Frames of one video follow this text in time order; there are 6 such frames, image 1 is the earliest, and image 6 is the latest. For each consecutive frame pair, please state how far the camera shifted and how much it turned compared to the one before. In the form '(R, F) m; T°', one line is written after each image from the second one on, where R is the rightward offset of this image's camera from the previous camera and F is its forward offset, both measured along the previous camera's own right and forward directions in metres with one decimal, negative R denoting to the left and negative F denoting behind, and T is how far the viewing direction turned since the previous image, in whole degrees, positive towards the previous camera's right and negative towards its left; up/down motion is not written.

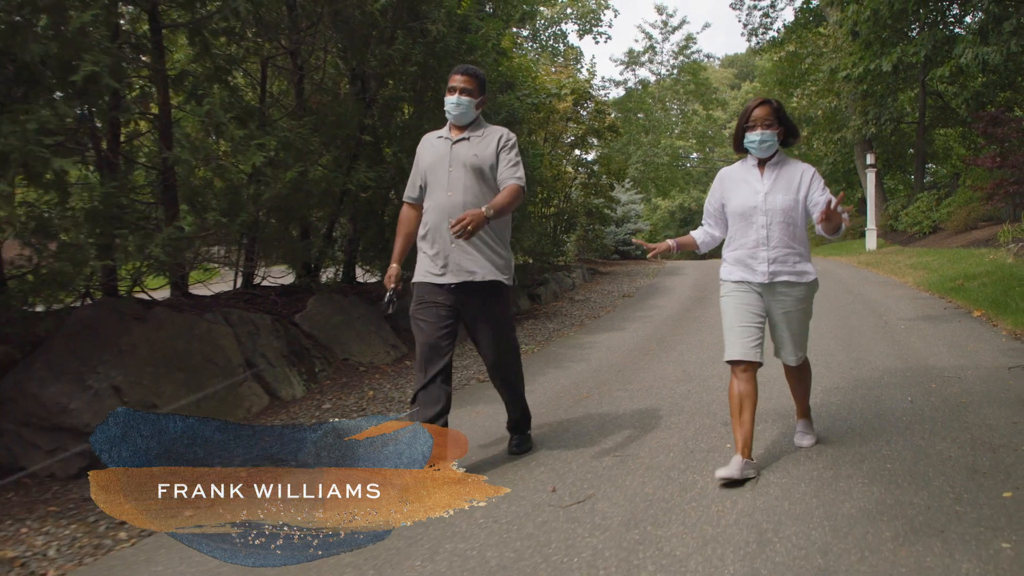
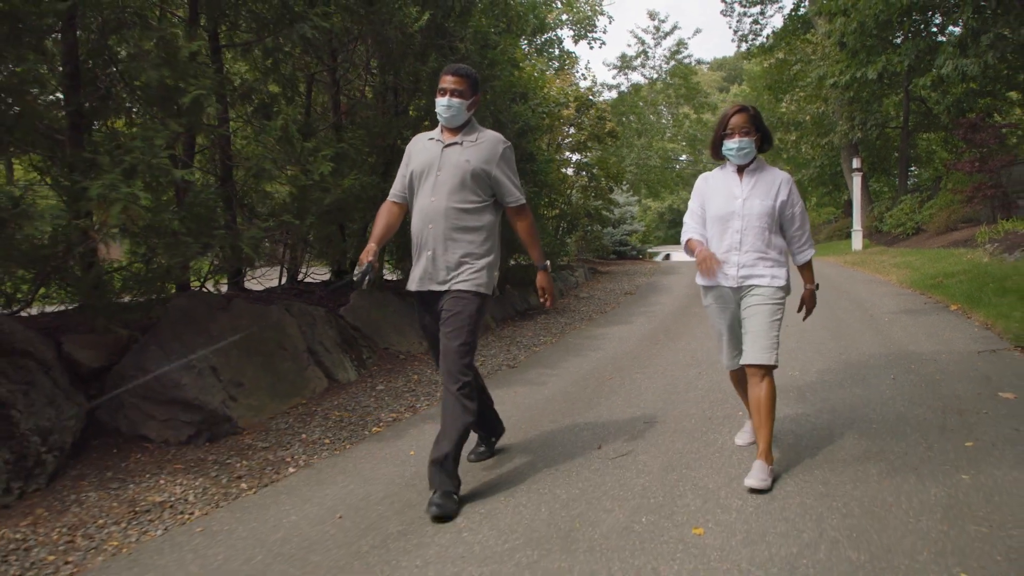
(-0.4, -0.7) m; +1°
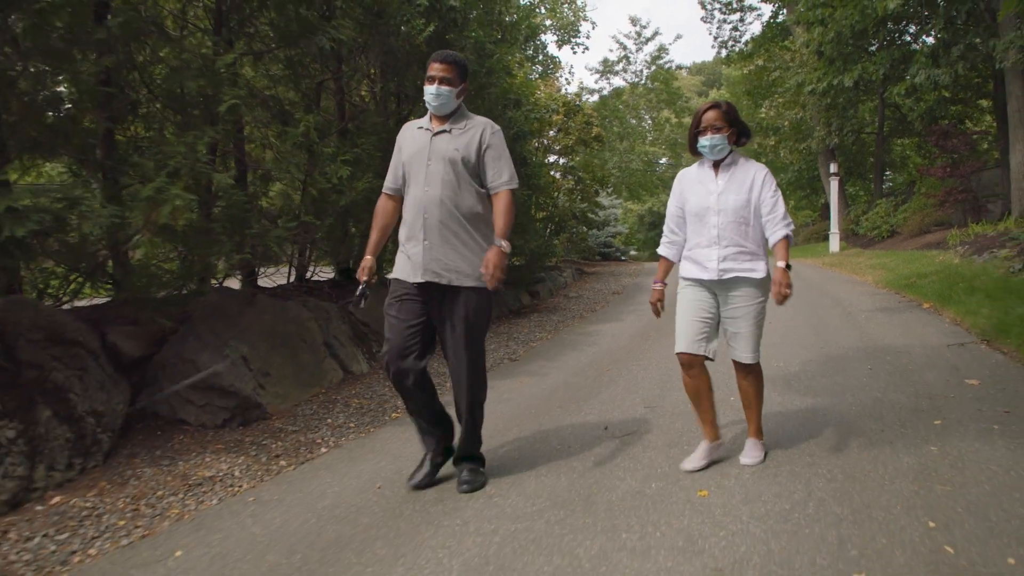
(-0.2, -0.4) m; +1°
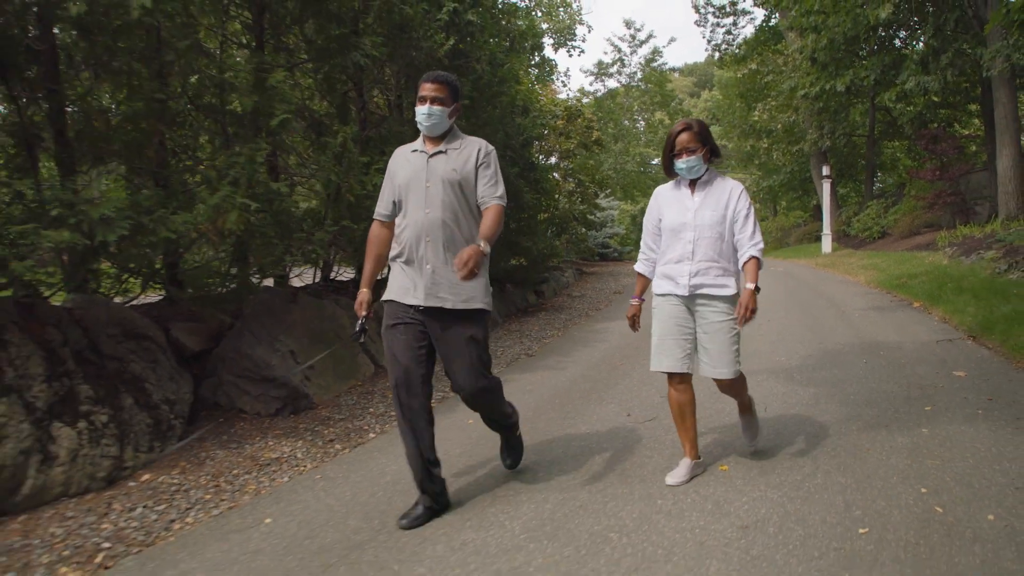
(-0.3, -0.5) m; +1°
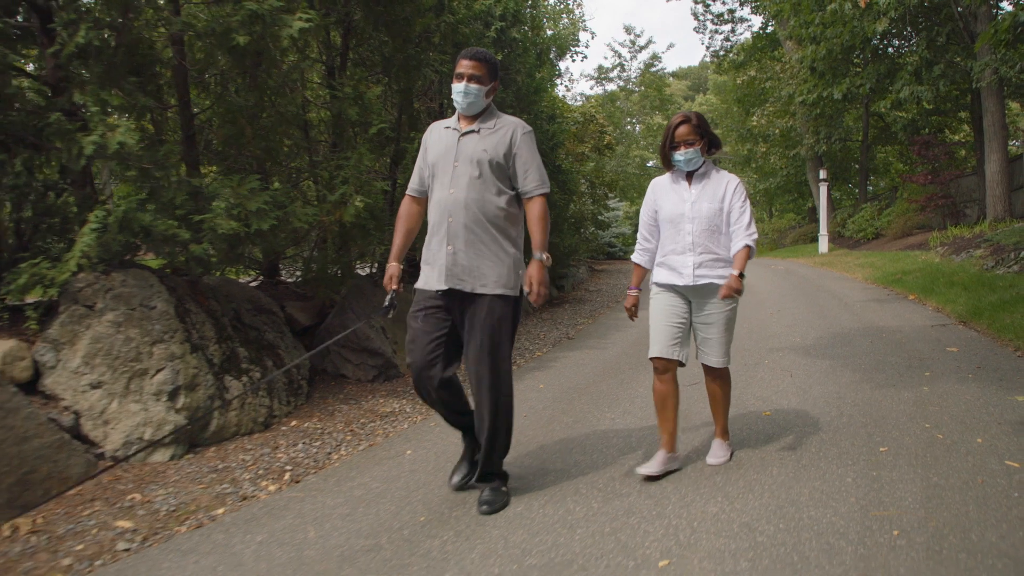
(-0.6, -1.0) m; +1°
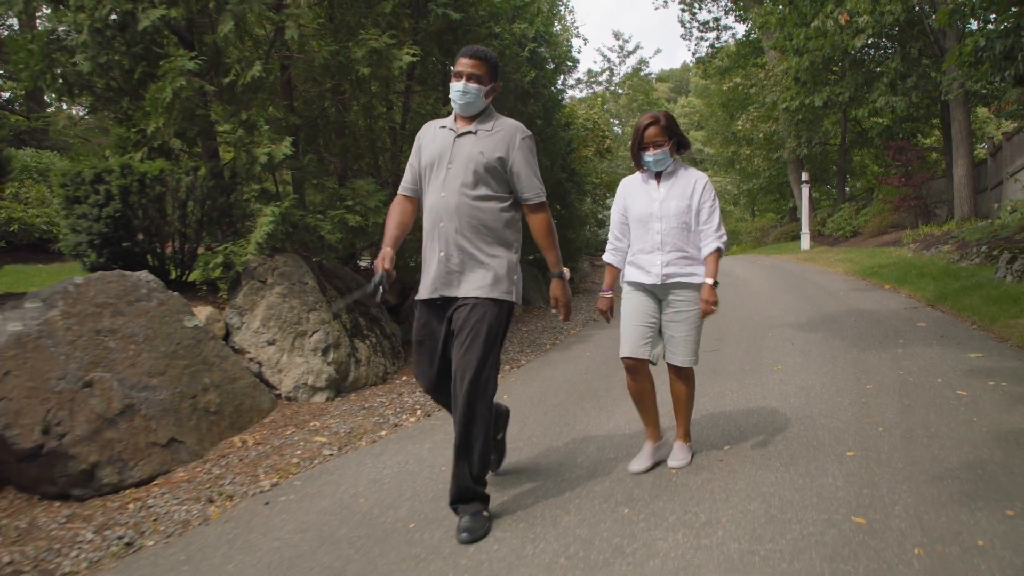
(-0.7, -1.4) m; +2°
